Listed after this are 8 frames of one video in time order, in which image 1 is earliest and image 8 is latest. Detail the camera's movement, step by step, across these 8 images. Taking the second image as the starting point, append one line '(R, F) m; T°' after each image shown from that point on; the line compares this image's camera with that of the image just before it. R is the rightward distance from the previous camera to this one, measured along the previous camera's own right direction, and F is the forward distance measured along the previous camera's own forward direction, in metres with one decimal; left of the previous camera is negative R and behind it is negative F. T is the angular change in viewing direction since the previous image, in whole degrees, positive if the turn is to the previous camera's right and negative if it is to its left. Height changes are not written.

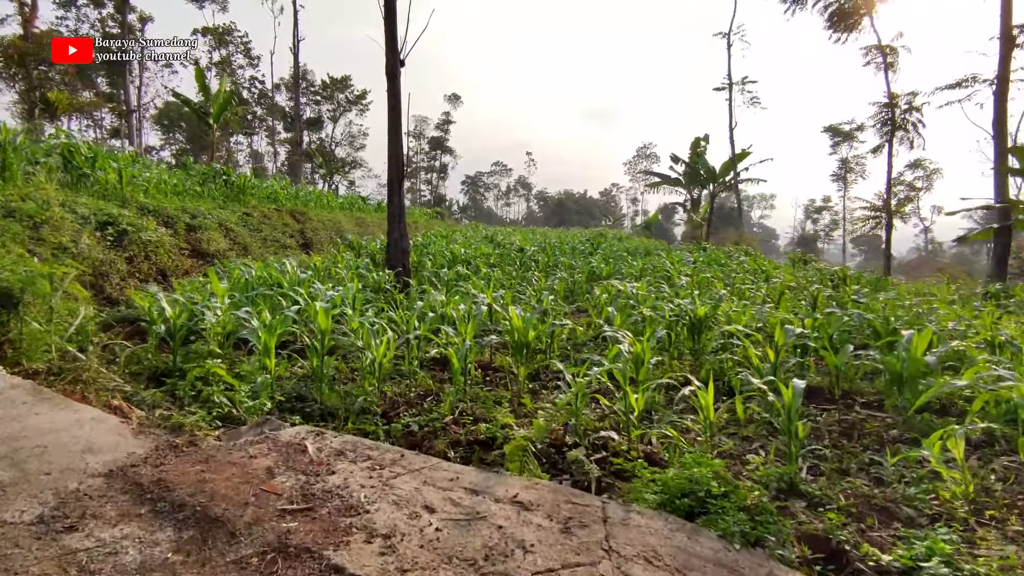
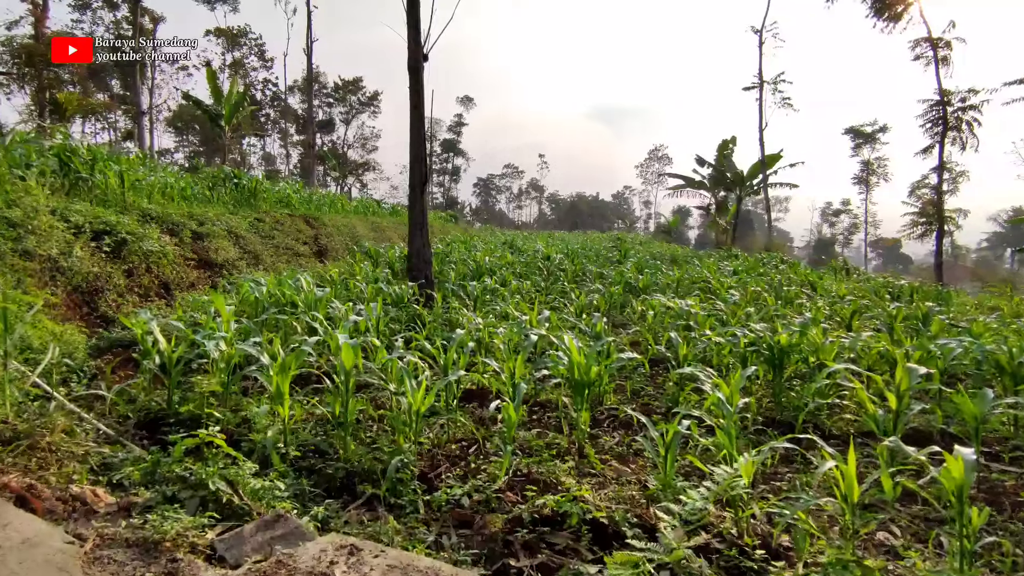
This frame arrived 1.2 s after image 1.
(-0.2, +0.5) m; -1°
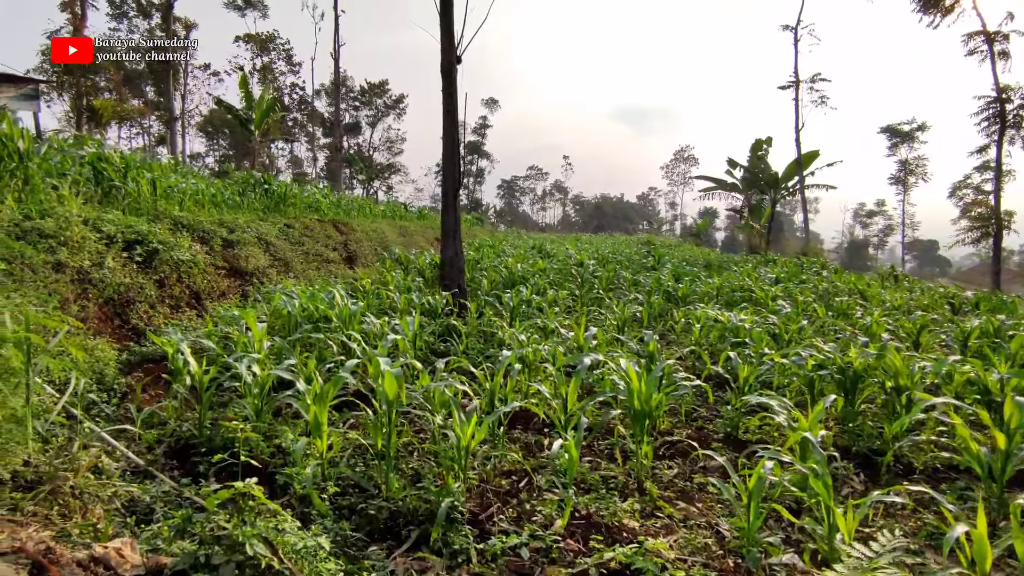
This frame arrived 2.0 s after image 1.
(-0.1, +0.2) m; -2°
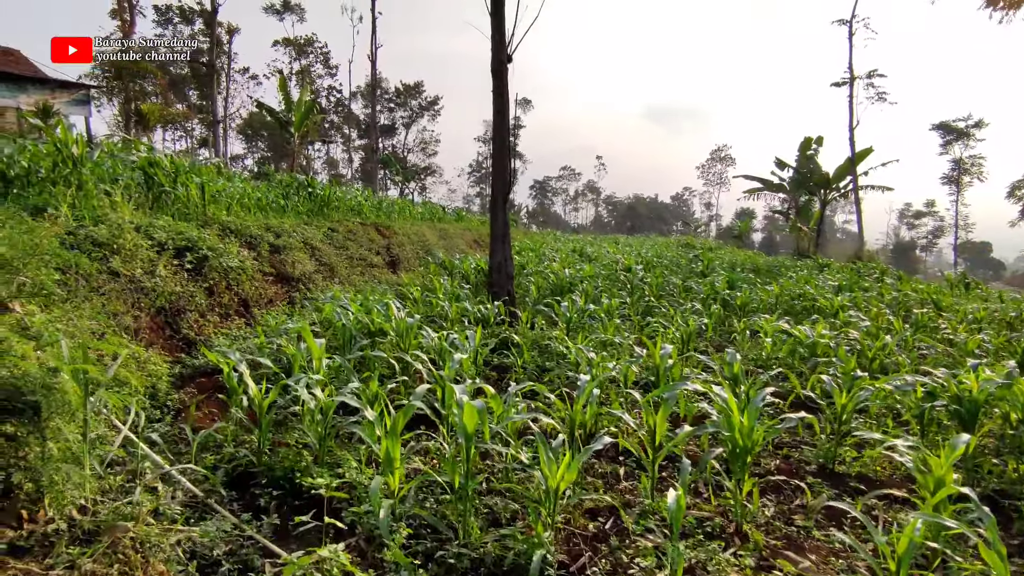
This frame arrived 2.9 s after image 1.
(-0.2, +0.2) m; -3°
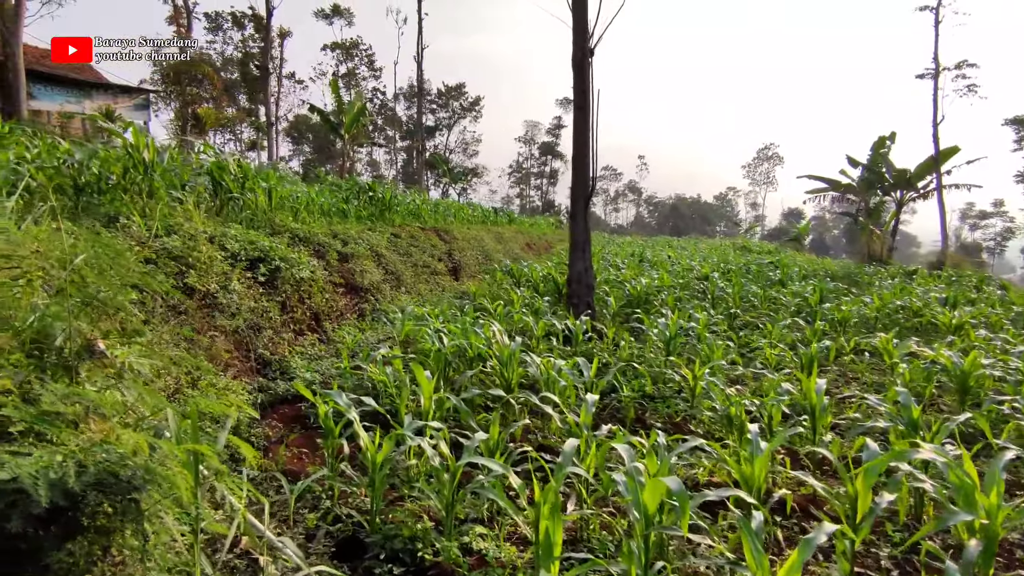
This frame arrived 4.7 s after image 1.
(-0.4, +0.4) m; -4°
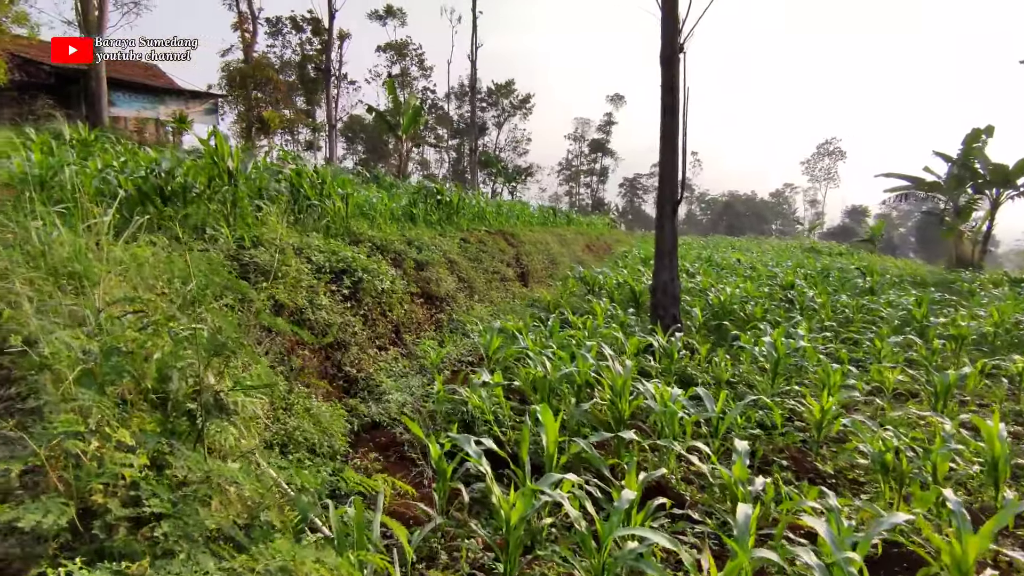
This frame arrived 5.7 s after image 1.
(-0.3, +0.2) m; -5°
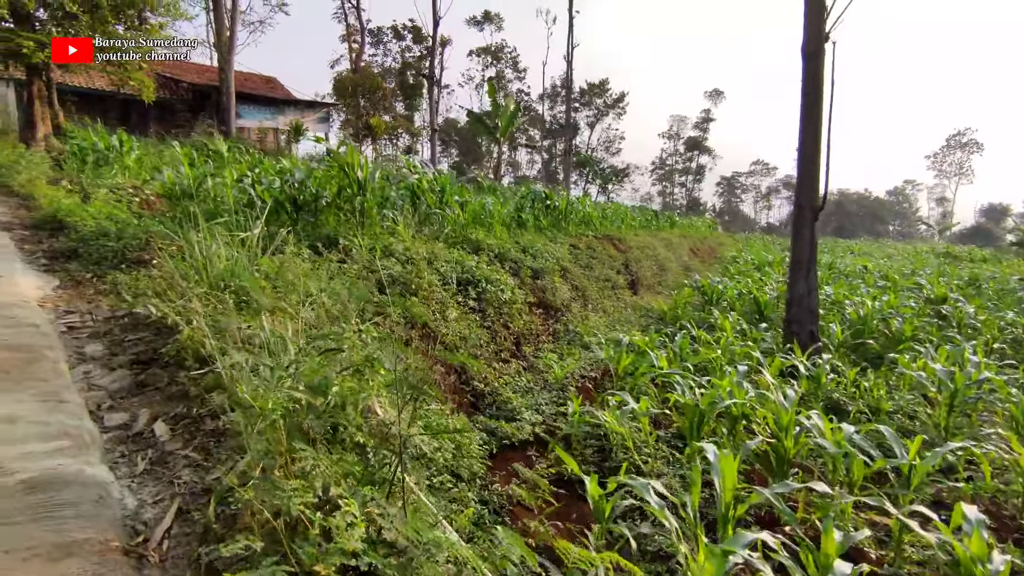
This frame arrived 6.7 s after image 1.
(-0.3, +0.1) m; -9°
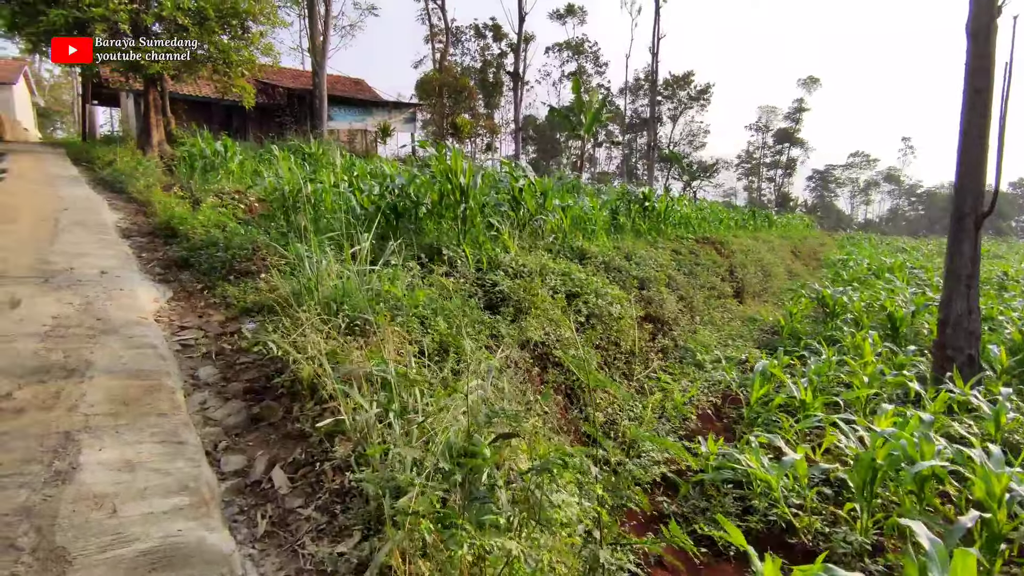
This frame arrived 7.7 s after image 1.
(-0.2, +0.3) m; -7°
